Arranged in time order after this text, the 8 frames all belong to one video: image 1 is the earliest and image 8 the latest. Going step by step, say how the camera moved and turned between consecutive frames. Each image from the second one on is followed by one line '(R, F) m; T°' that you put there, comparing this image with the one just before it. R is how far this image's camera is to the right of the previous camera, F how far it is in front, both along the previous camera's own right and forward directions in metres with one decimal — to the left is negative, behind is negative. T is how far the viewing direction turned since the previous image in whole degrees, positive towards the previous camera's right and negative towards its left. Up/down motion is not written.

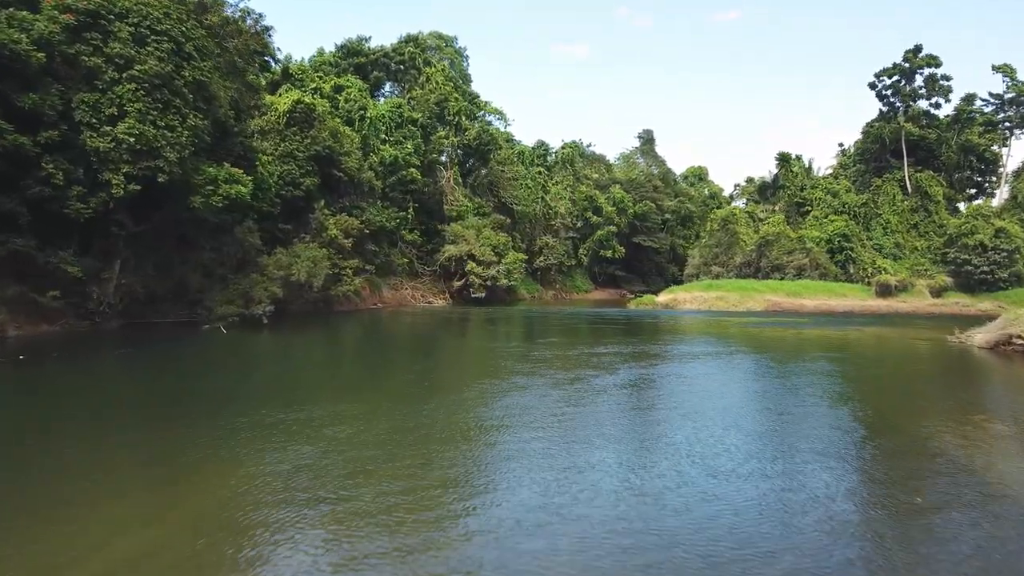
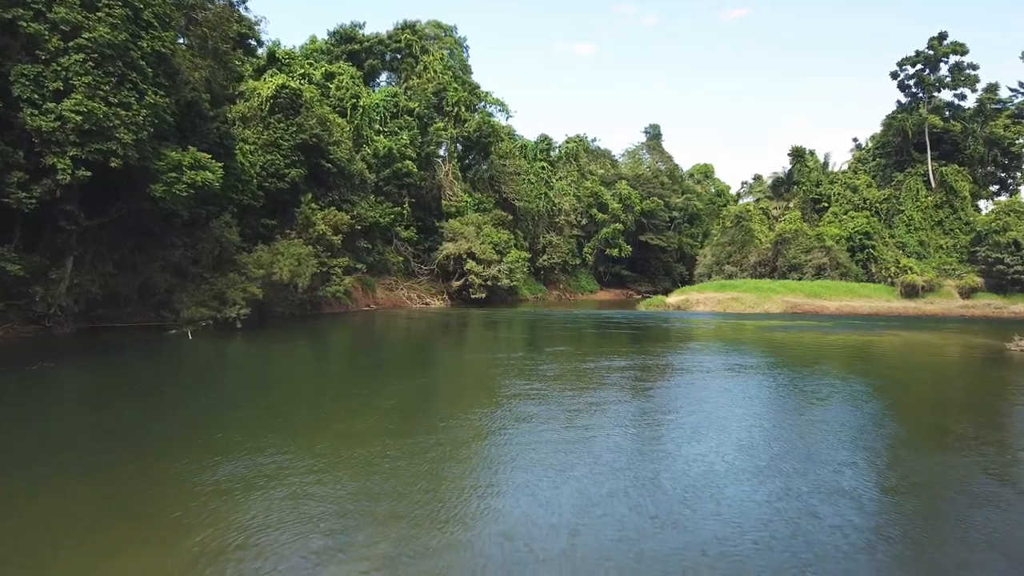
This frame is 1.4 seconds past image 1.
(0.0, +2.0) m; 0°
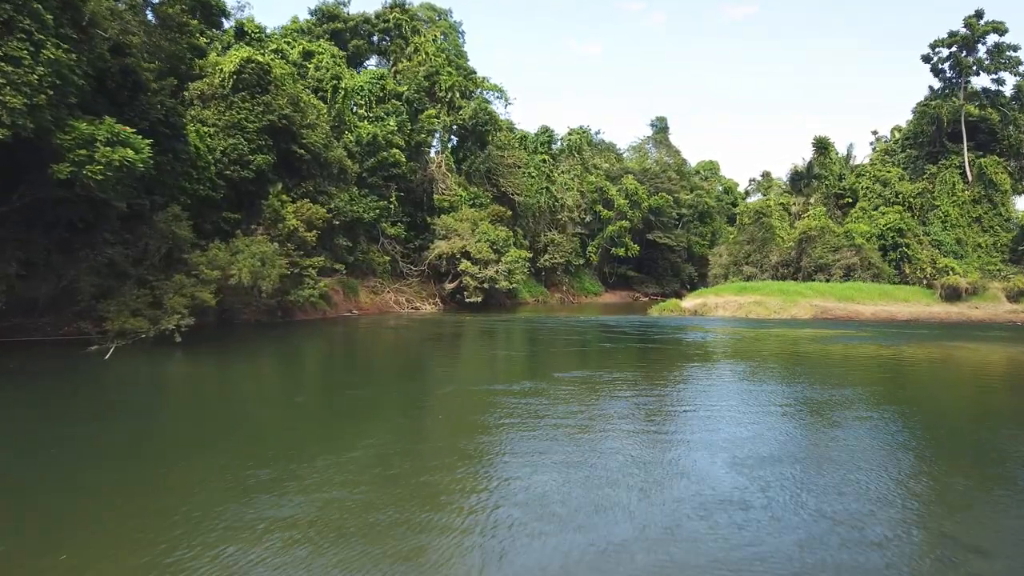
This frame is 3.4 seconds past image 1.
(0.0, +3.1) m; 0°
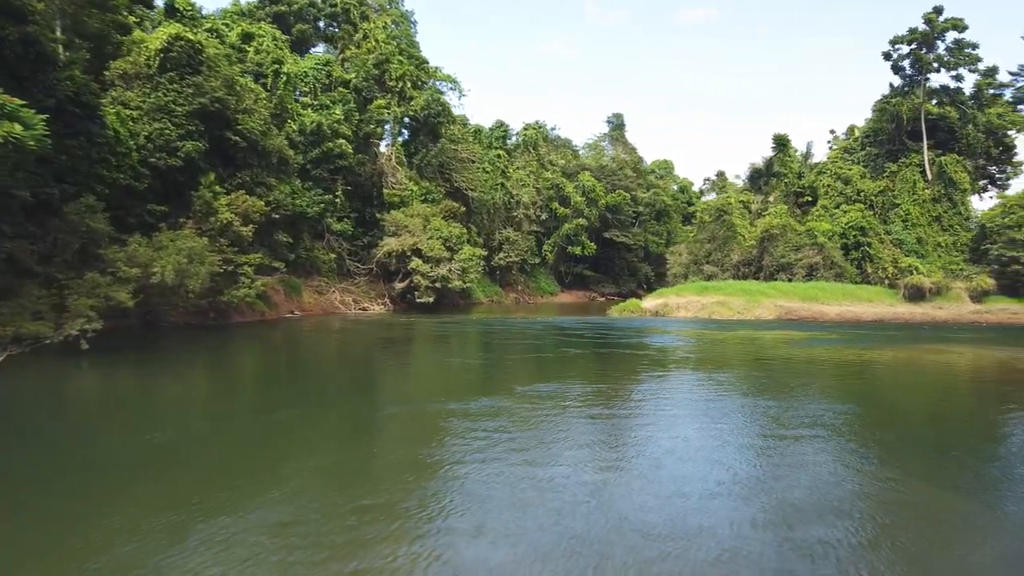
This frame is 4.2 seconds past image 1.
(0.0, +1.4) m; +3°
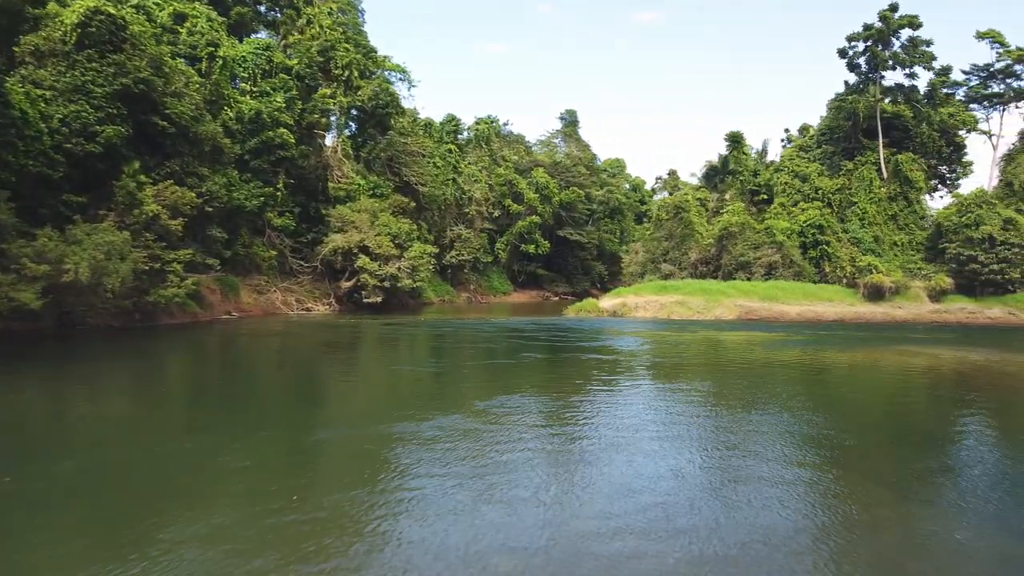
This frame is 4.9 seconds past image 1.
(-0.1, +1.2) m; +4°
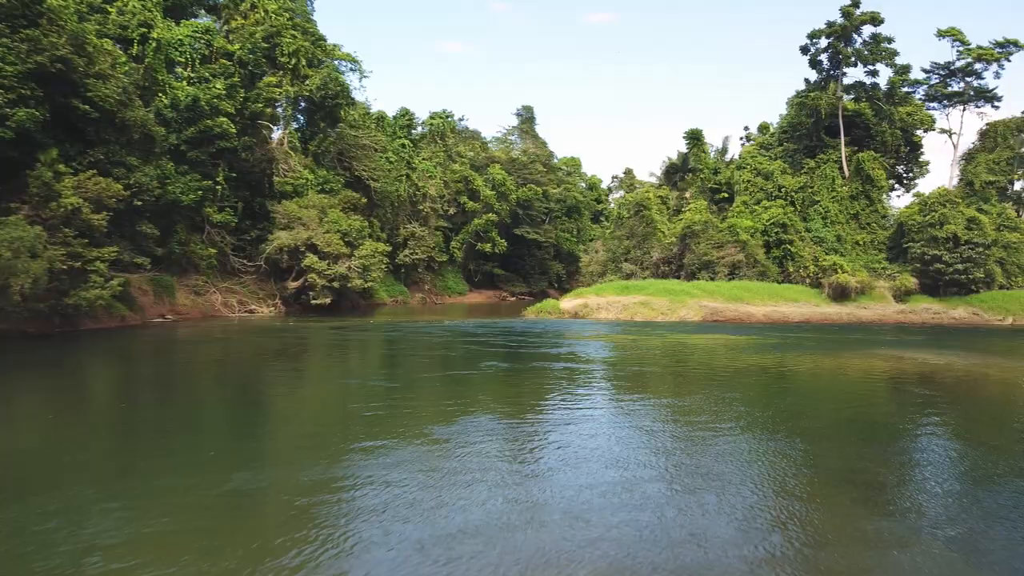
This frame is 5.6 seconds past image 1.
(-0.1, +1.2) m; +3°
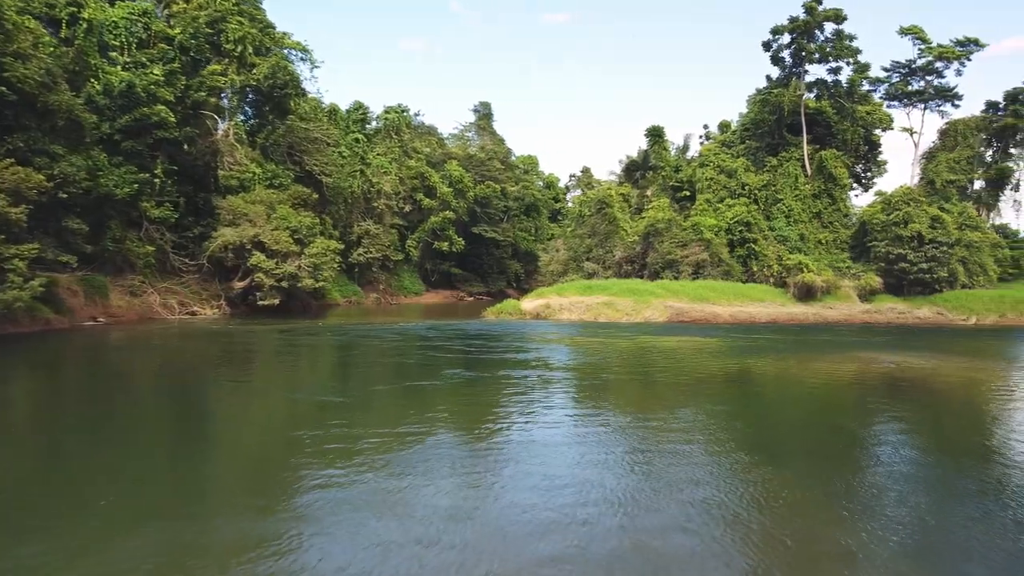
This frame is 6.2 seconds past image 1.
(-0.1, +1.0) m; +3°
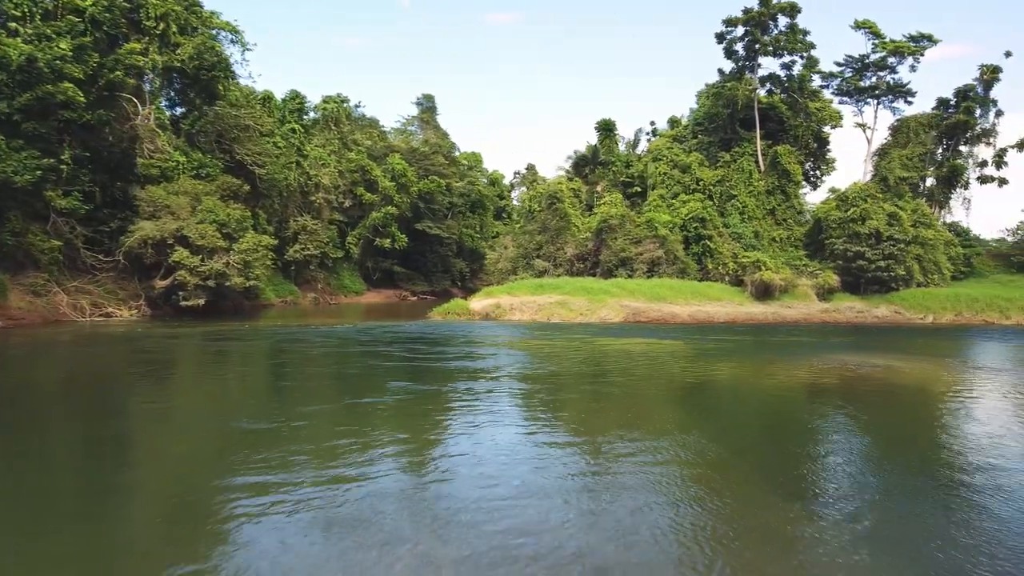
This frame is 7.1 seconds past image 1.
(-0.2, +1.5) m; +4°
